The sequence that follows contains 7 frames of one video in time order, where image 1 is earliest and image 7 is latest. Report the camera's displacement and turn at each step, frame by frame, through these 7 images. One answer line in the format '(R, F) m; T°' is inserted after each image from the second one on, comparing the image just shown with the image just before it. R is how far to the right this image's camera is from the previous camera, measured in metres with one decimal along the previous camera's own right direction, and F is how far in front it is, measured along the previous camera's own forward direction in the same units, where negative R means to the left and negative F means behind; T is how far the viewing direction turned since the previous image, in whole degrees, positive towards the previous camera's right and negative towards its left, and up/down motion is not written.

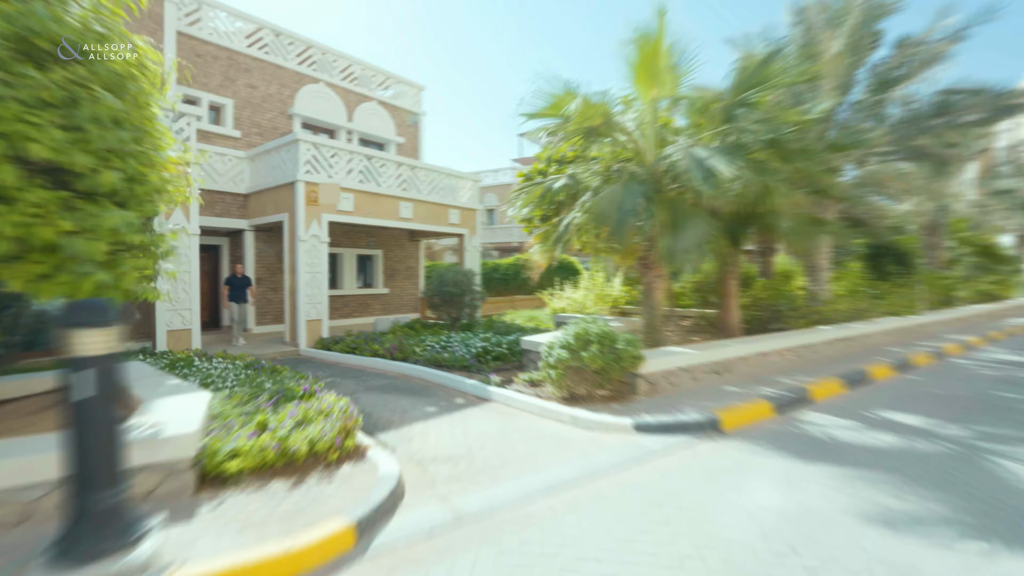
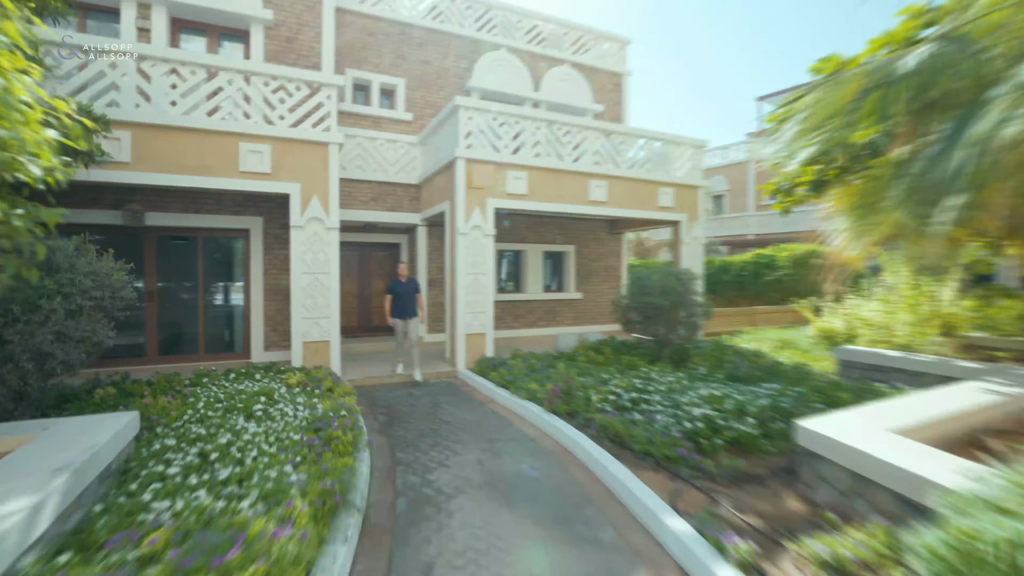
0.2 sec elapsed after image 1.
(-0.2, +3.3) m; -25°
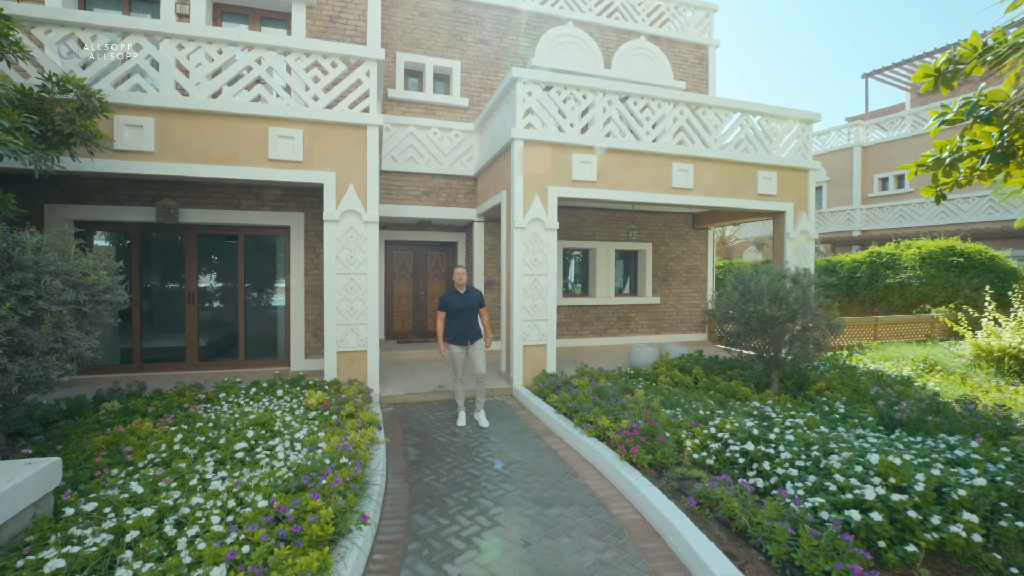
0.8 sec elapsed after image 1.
(0.0, +1.2) m; -8°
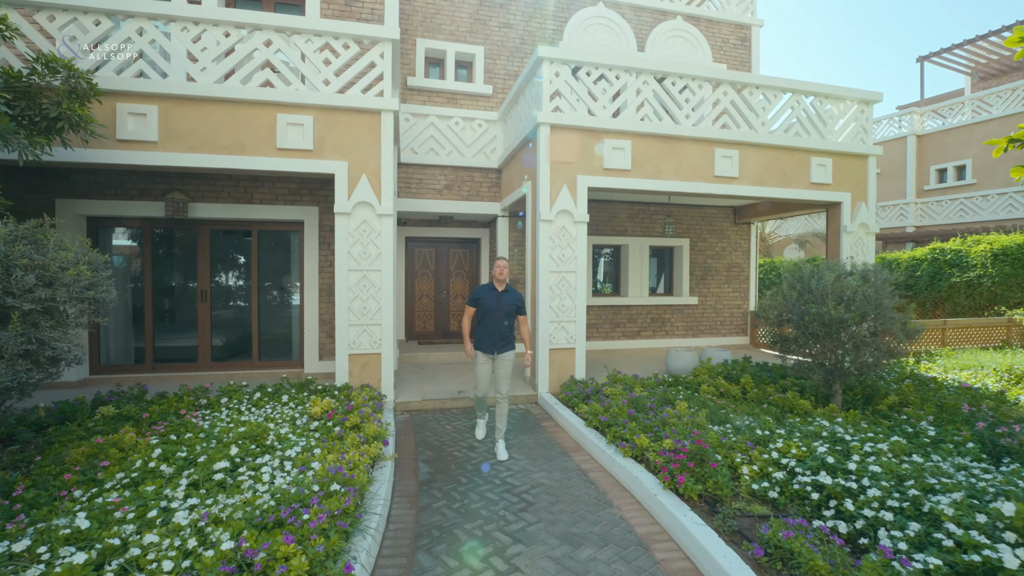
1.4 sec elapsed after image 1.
(0.0, +0.5) m; -3°
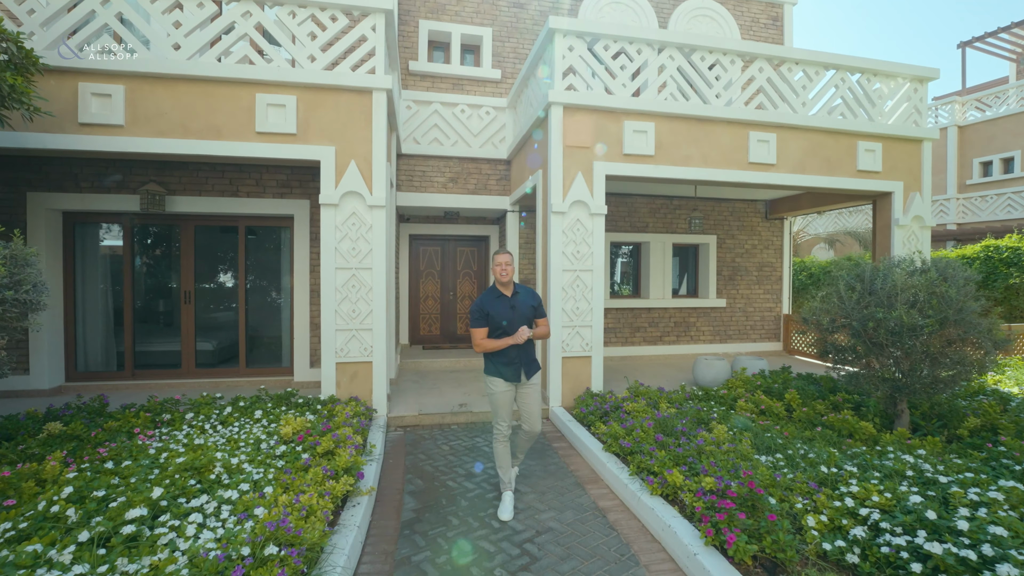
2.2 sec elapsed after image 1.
(+0.1, +0.7) m; -2°
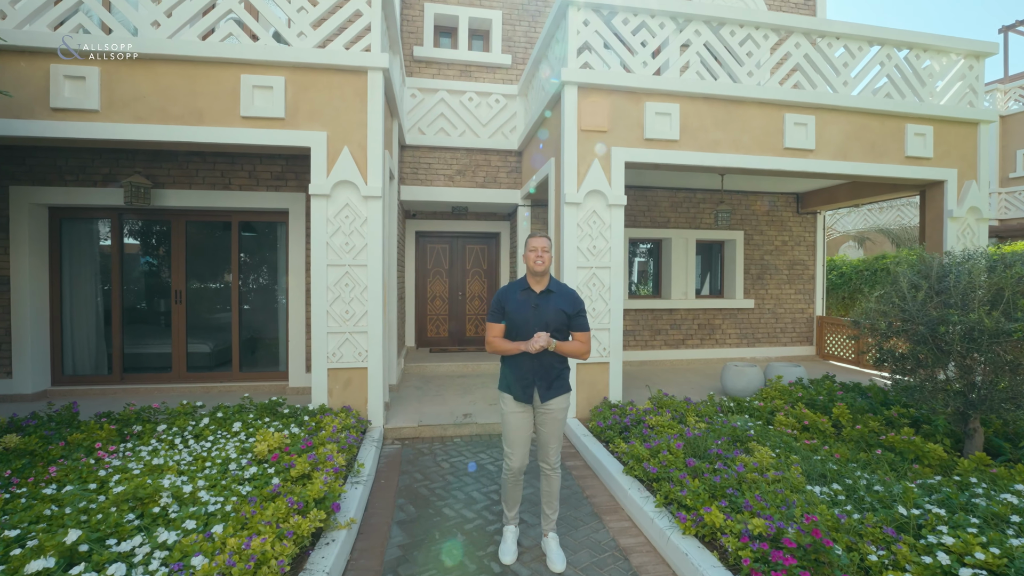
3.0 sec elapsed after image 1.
(+0.1, +0.5) m; -2°
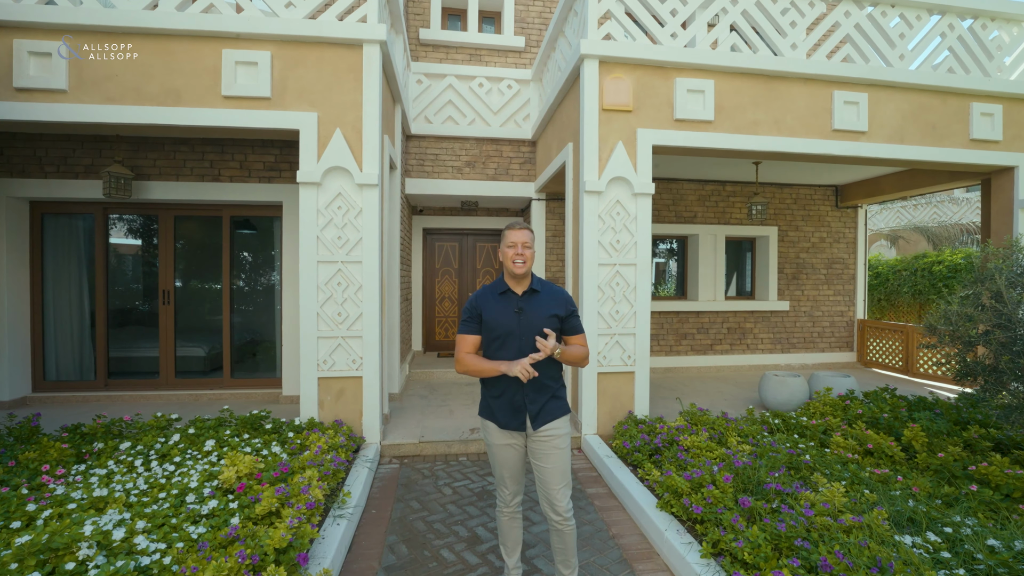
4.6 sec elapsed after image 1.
(0.0, +0.5) m; -2°
